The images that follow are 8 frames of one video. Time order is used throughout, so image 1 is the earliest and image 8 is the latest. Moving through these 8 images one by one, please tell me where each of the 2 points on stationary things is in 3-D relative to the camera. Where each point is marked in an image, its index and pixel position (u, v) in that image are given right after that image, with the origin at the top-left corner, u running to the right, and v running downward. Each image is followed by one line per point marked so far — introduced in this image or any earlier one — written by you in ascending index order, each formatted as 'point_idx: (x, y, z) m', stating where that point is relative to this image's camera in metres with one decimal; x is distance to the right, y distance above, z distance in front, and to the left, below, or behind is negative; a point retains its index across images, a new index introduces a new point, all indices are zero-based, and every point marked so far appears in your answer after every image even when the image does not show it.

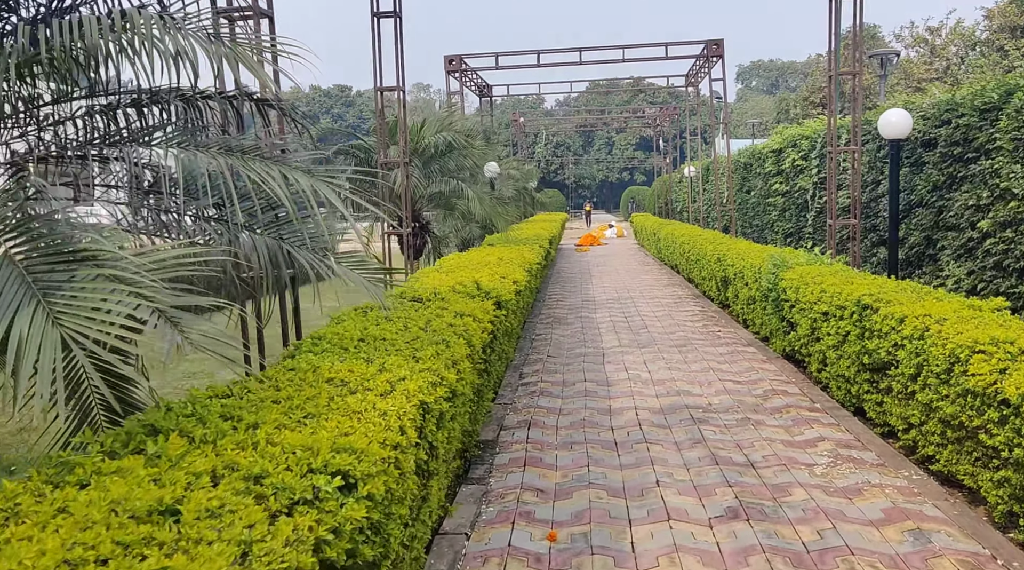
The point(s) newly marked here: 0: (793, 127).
0: (+3.2, +1.8, +10.8) m
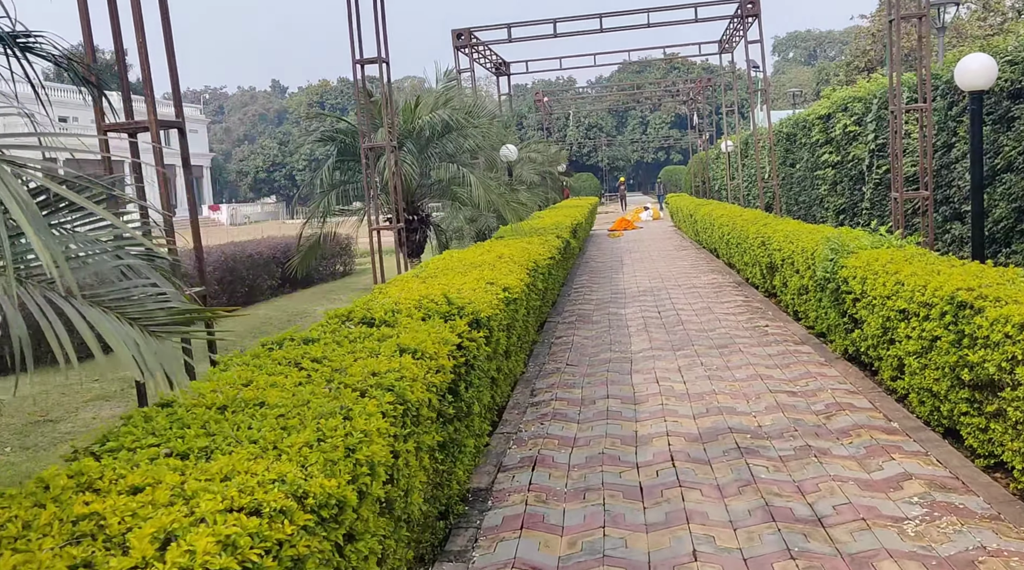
0: (+3.4, +2.0, +9.5) m
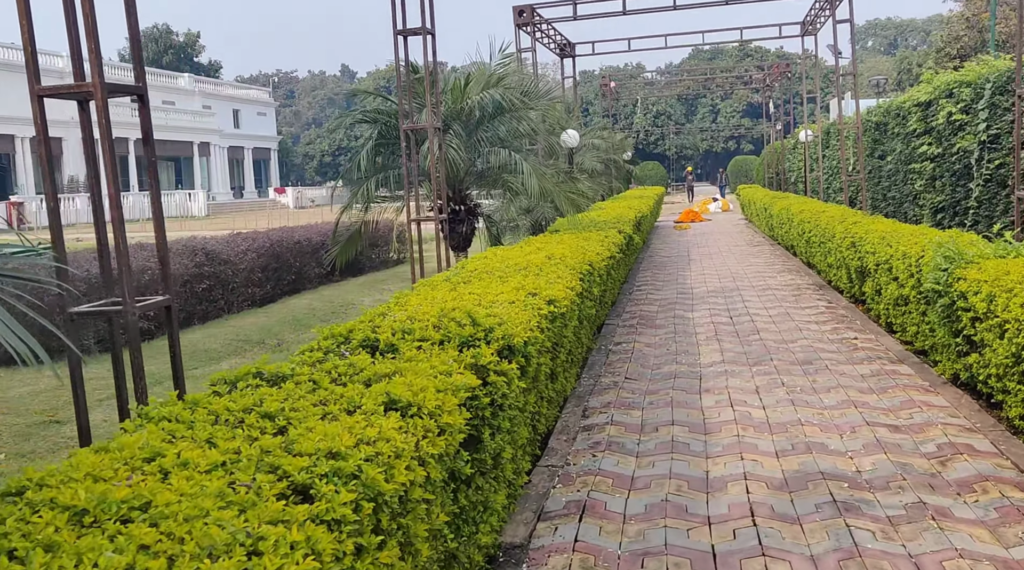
0: (+4.0, +1.9, +8.5) m
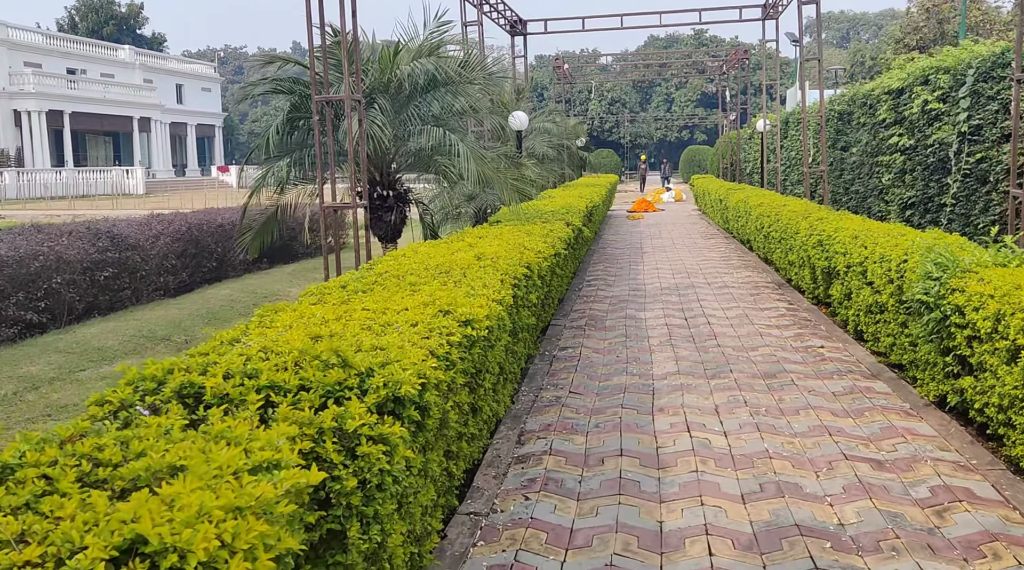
0: (+3.5, +1.9, +7.9) m
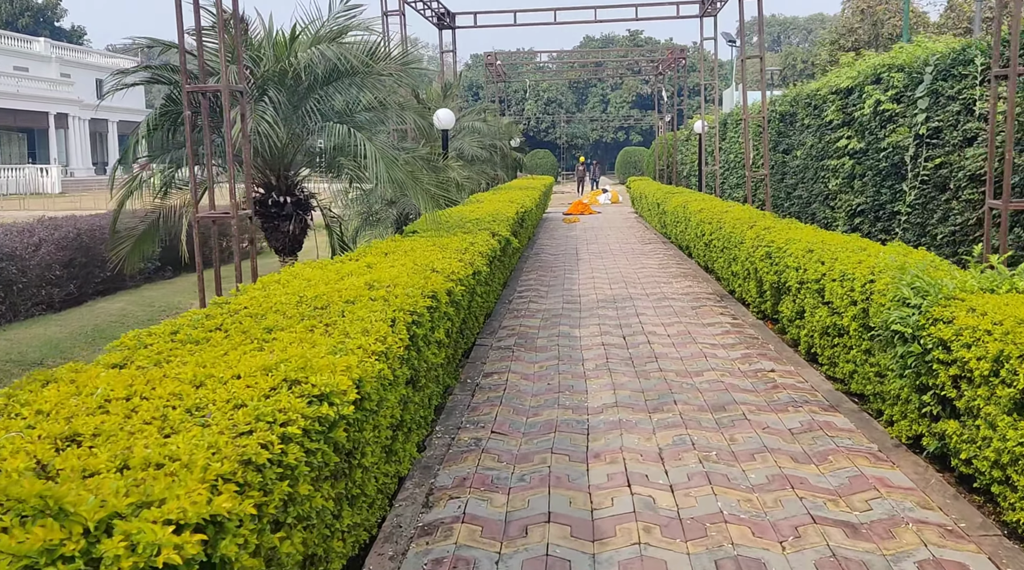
0: (+2.8, +1.8, +7.4) m
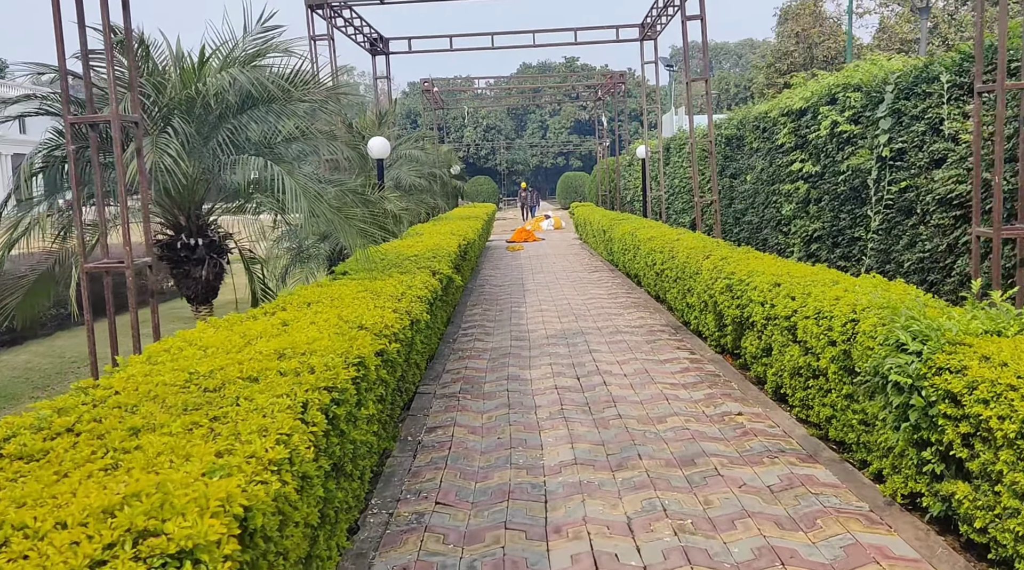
0: (+2.4, +1.6, +7.0) m
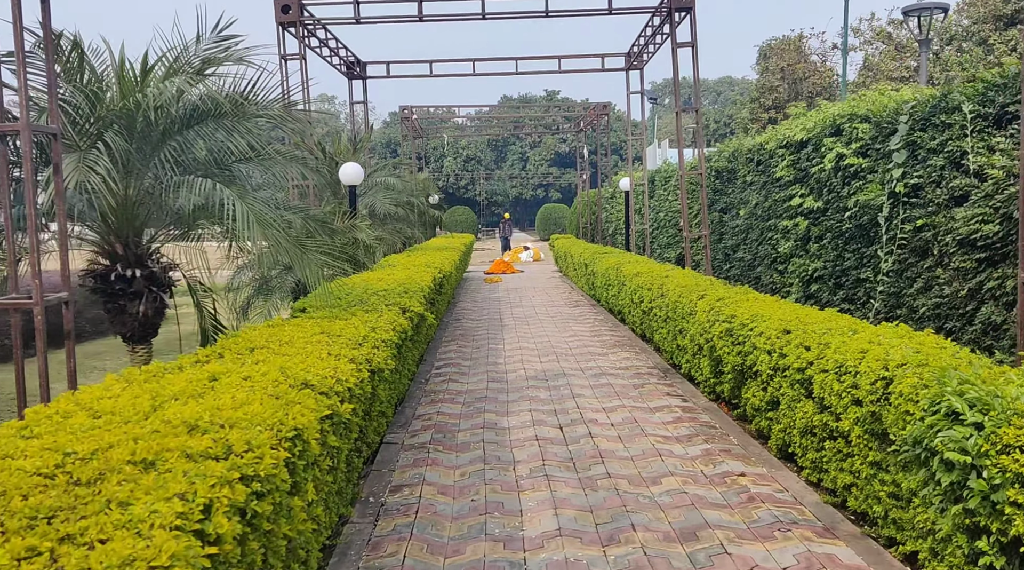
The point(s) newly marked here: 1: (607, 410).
0: (+2.2, +1.3, +6.6) m
1: (+0.7, -0.9, +6.4) m
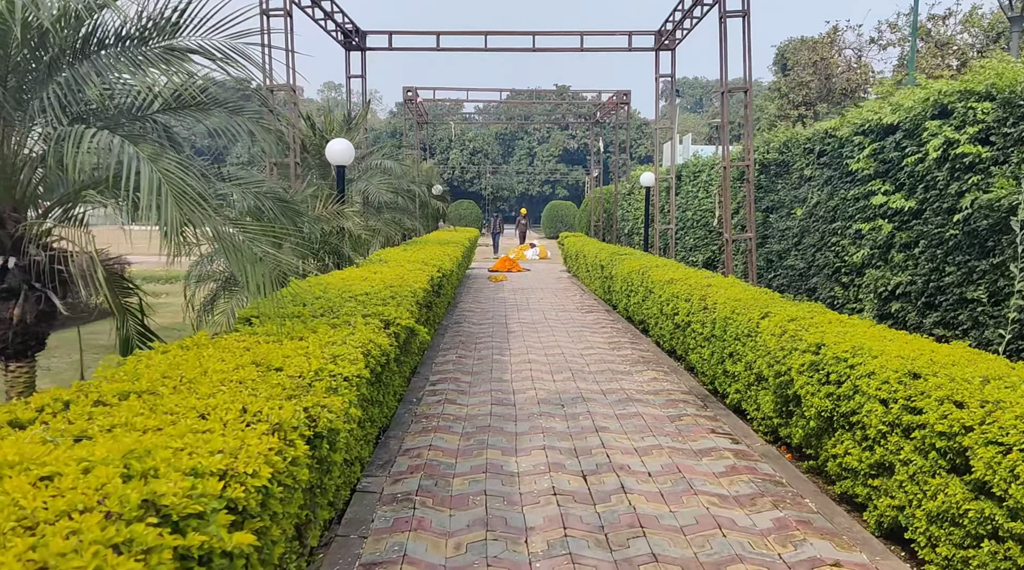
0: (+2.4, +1.1, +5.3) m
1: (+0.7, -0.9, +5.1) m
